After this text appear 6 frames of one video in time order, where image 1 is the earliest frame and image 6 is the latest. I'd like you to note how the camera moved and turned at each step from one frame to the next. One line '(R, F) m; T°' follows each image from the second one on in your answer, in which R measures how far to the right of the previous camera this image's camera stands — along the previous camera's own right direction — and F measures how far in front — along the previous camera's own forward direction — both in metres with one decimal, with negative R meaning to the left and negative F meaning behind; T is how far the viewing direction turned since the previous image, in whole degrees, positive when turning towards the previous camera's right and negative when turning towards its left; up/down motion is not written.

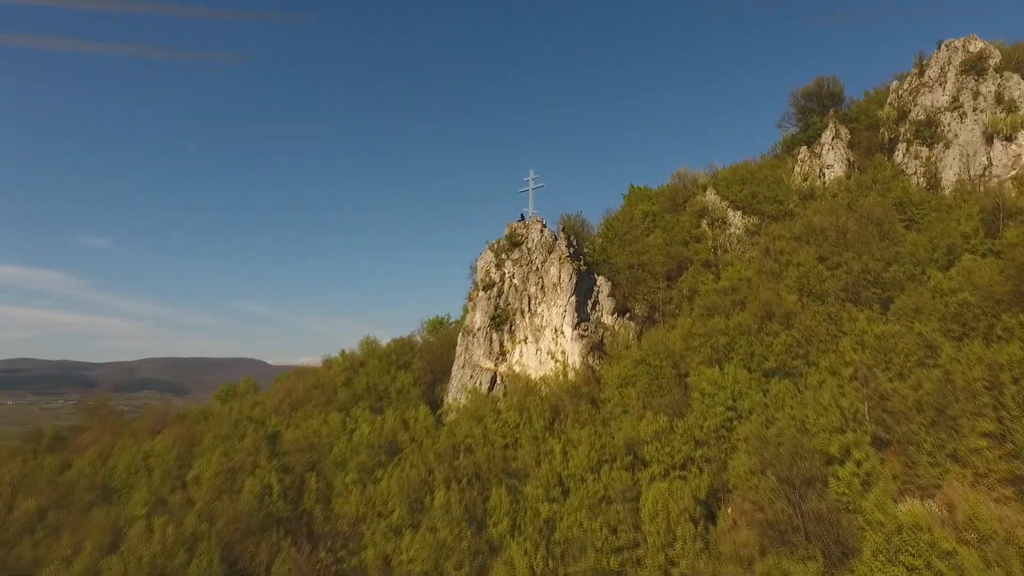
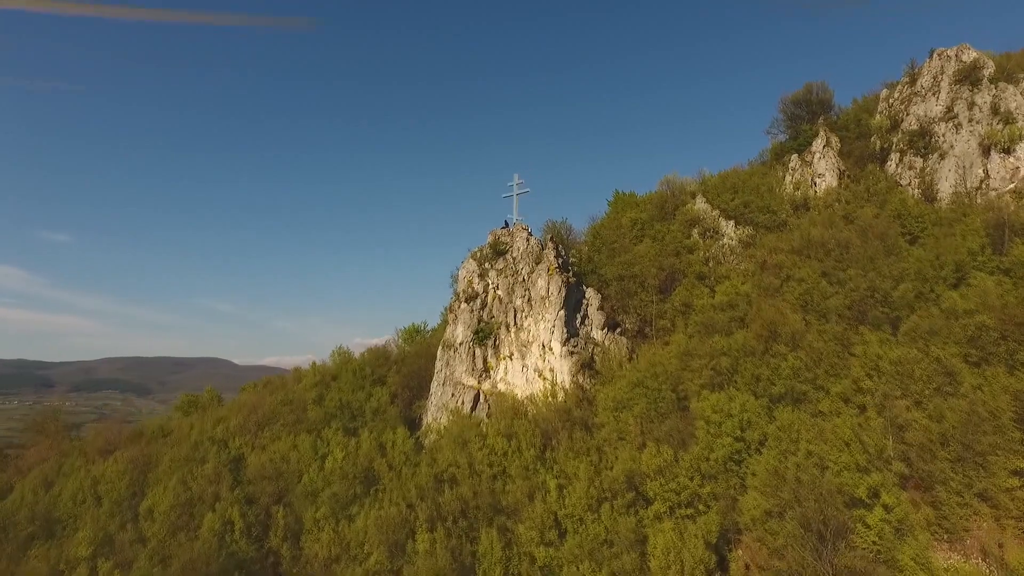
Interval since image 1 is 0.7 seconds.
(-0.6, +1.9) m; +2°
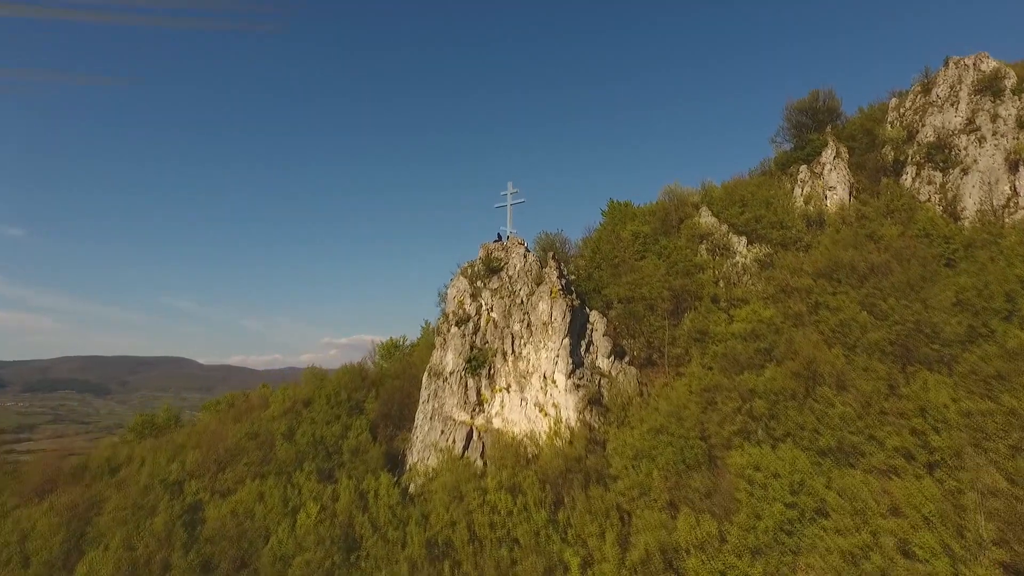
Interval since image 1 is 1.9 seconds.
(-1.1, +3.2) m; +3°
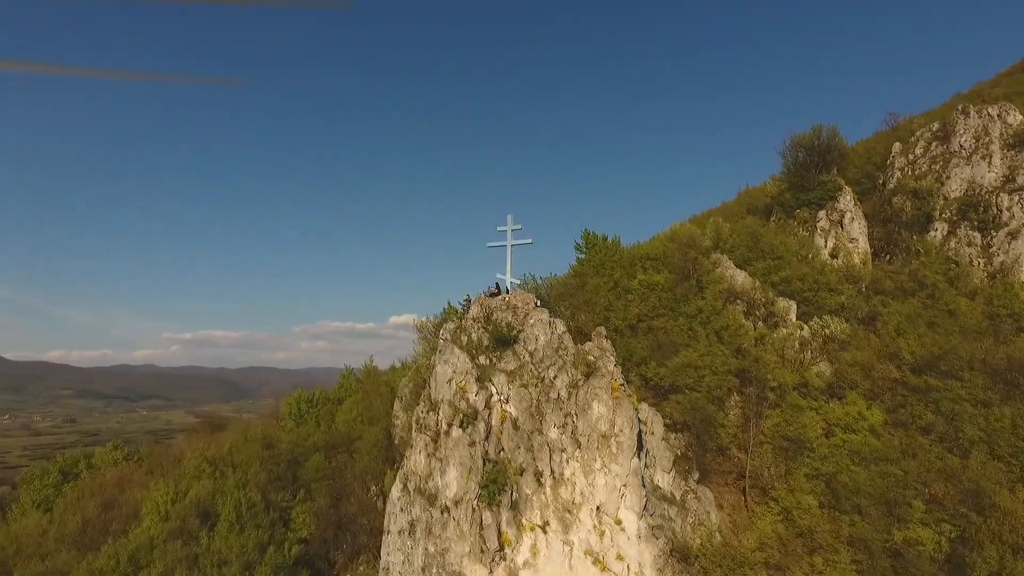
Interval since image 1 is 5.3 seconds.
(-5.2, +8.8) m; +12°
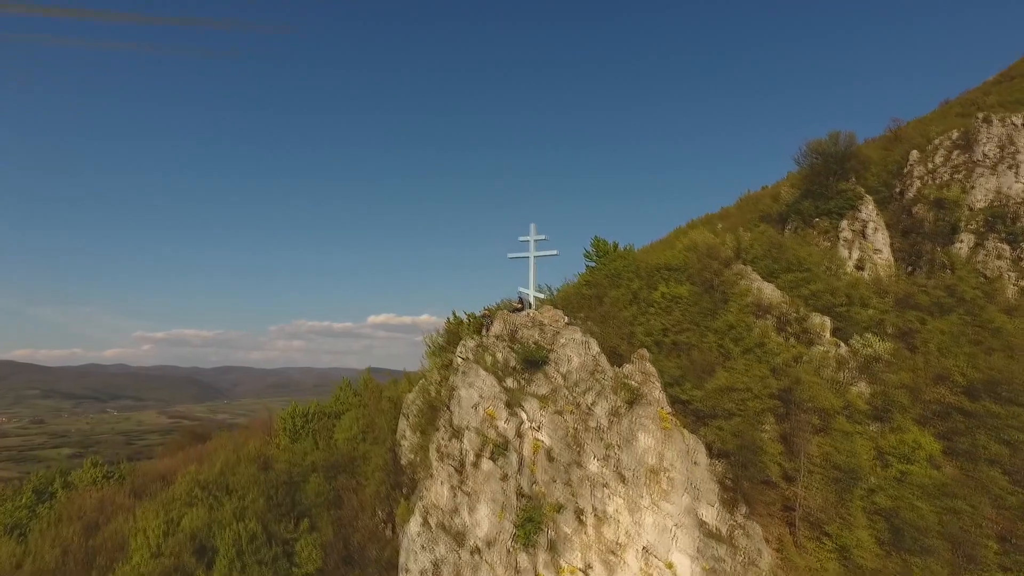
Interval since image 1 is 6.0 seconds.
(-1.6, +1.7) m; +2°
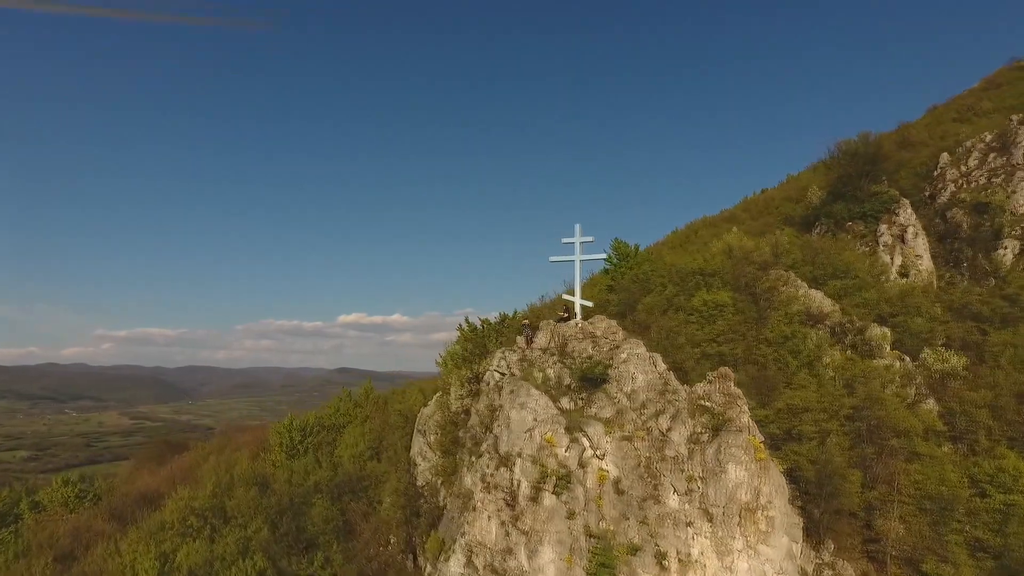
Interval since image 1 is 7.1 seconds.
(-2.4, +2.4) m; +3°
